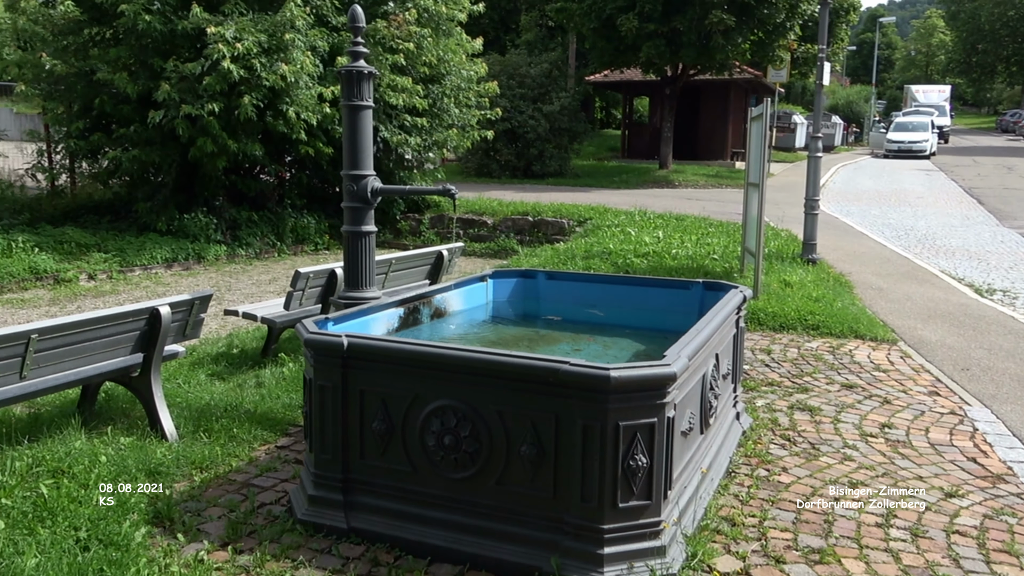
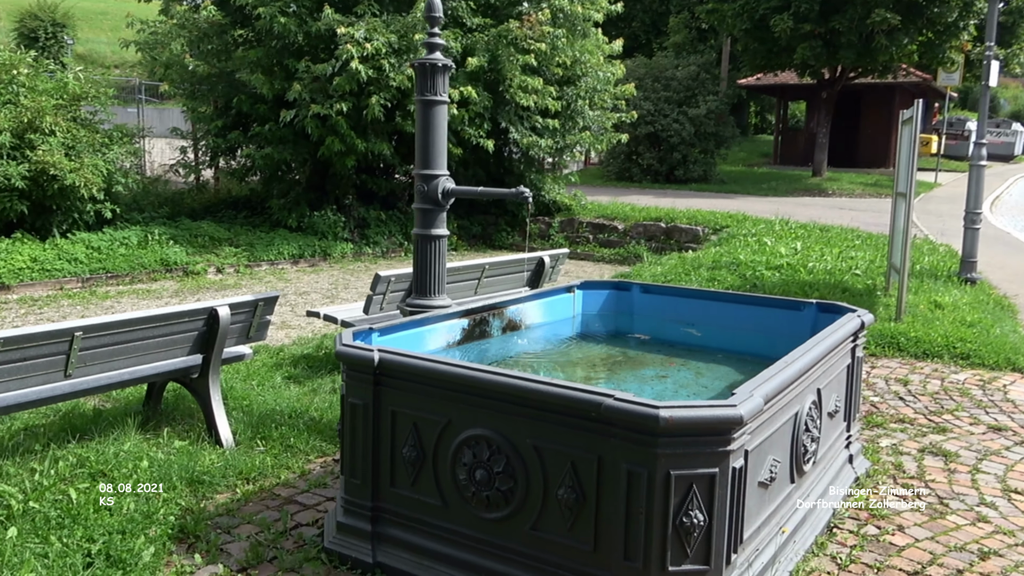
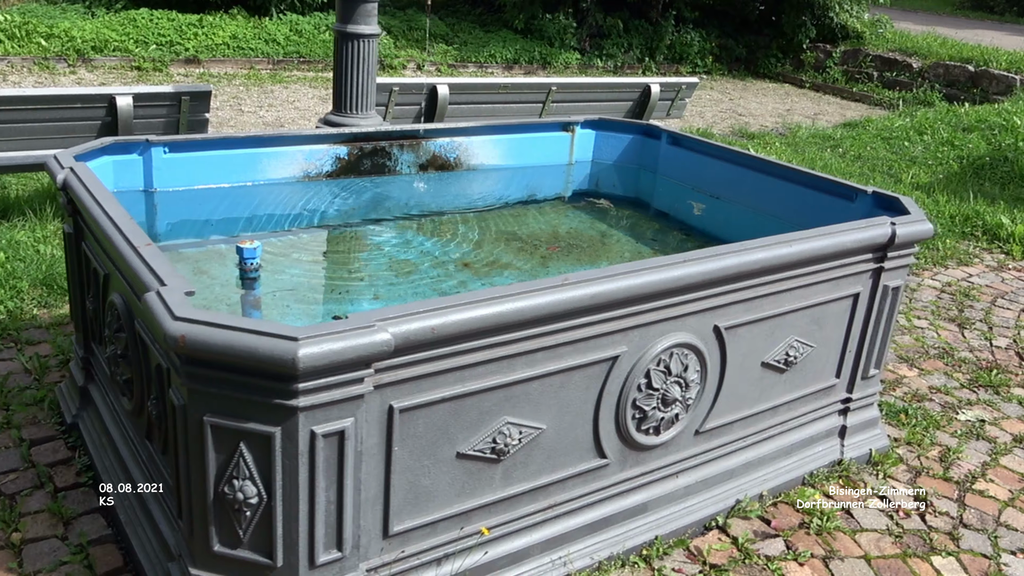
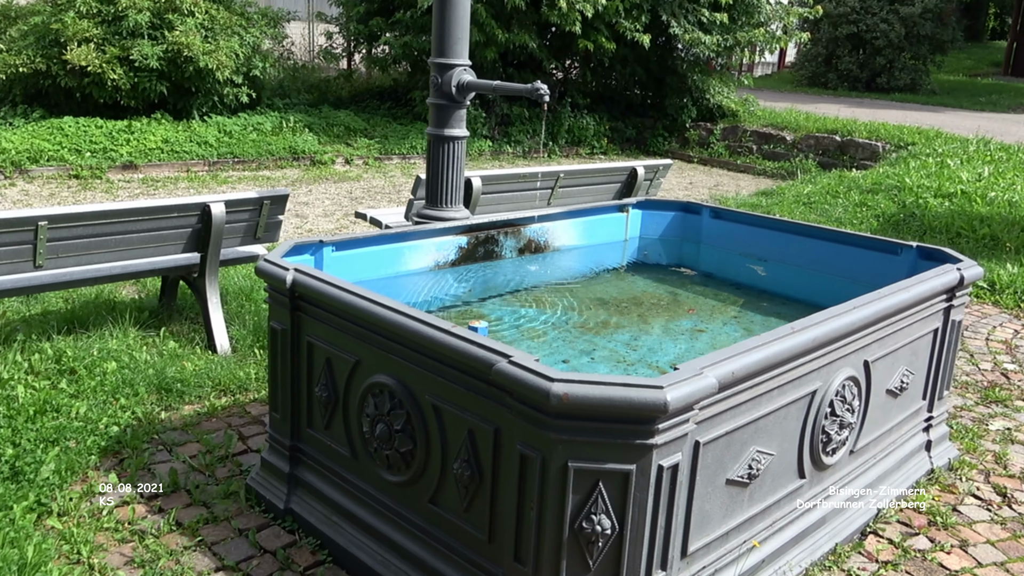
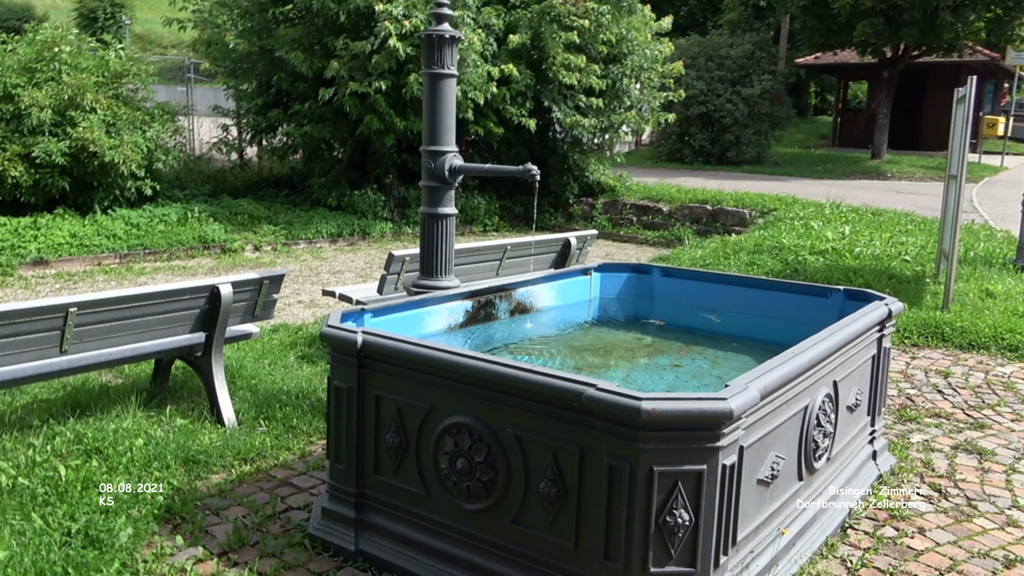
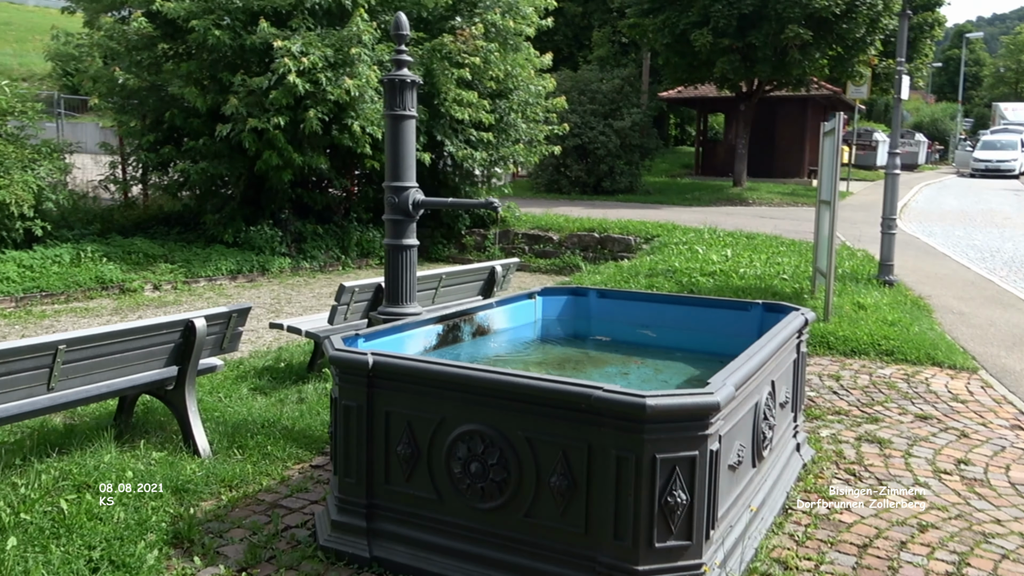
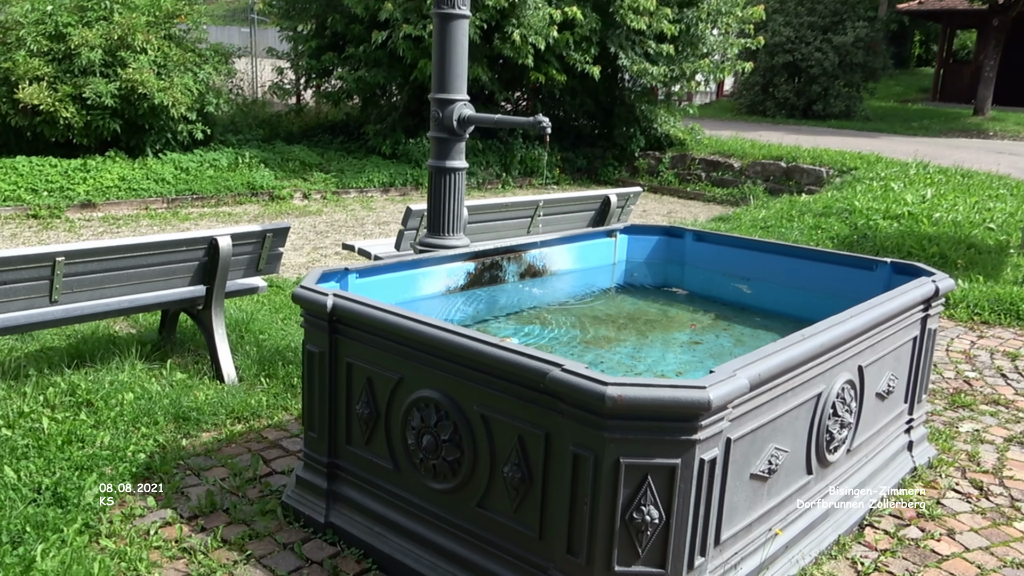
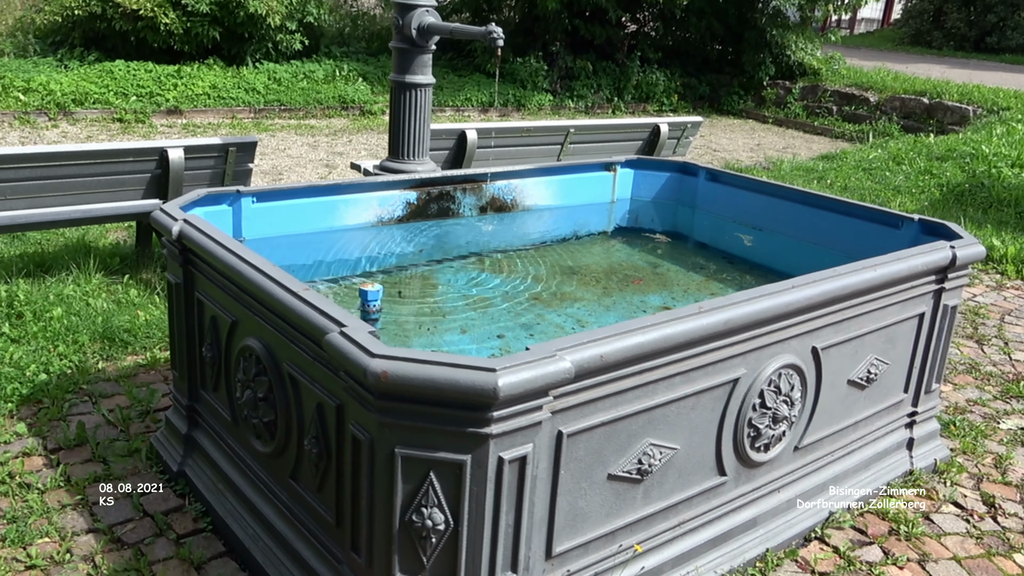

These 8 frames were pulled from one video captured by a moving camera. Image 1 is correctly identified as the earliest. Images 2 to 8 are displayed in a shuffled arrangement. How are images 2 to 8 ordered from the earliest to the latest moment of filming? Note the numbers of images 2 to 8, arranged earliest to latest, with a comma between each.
6, 2, 5, 7, 4, 8, 3
